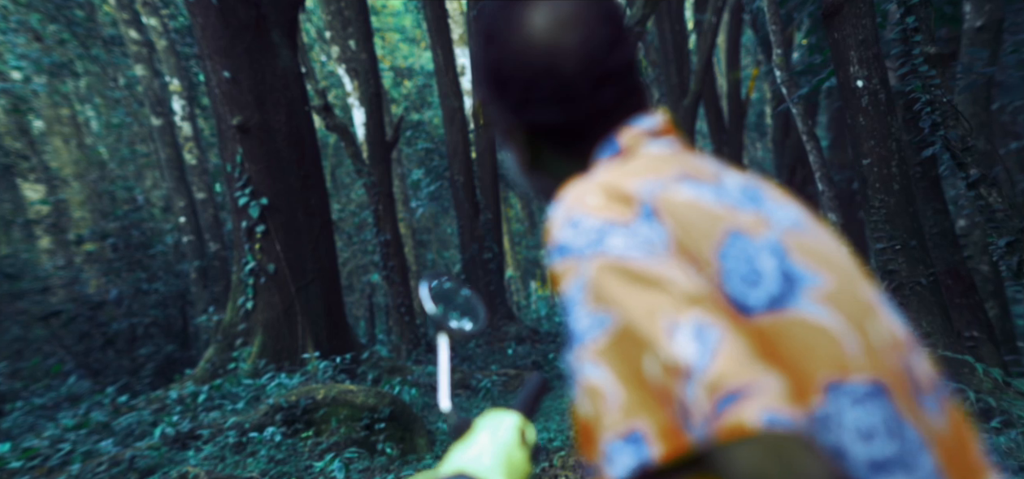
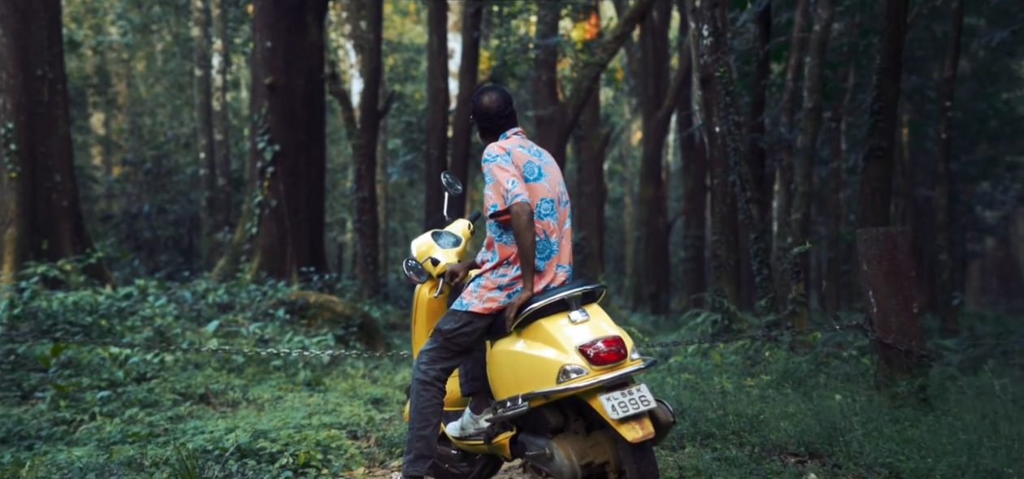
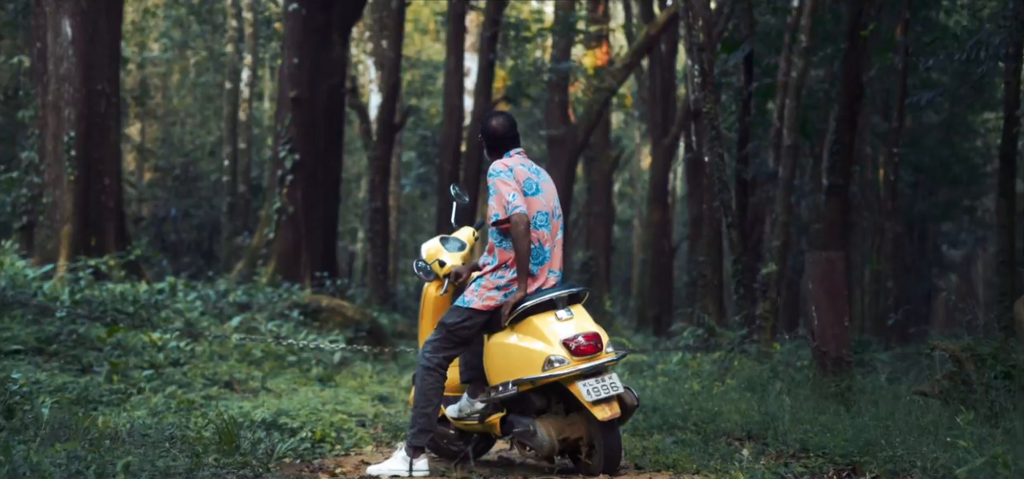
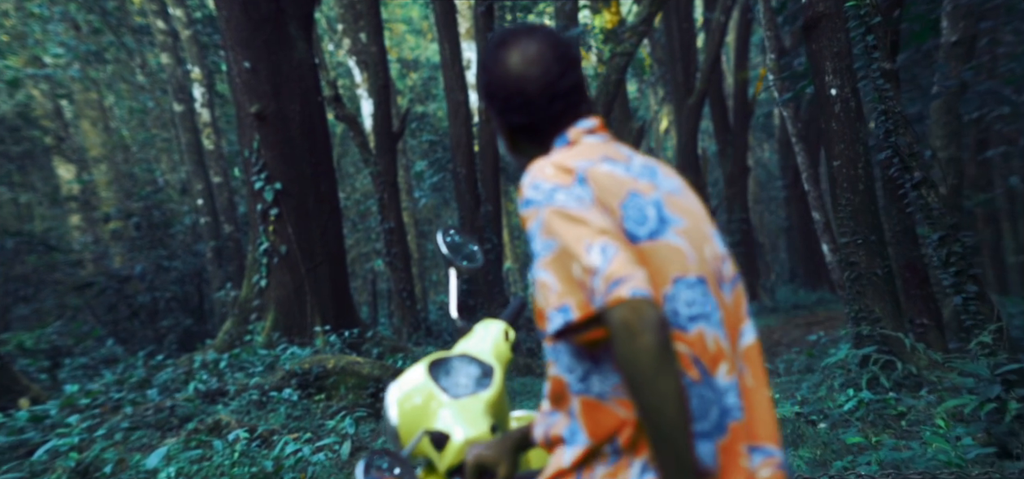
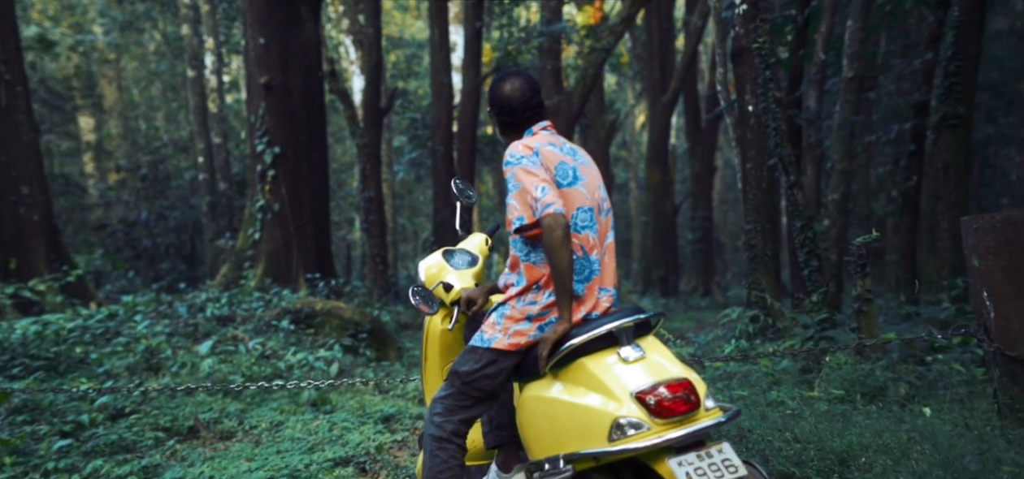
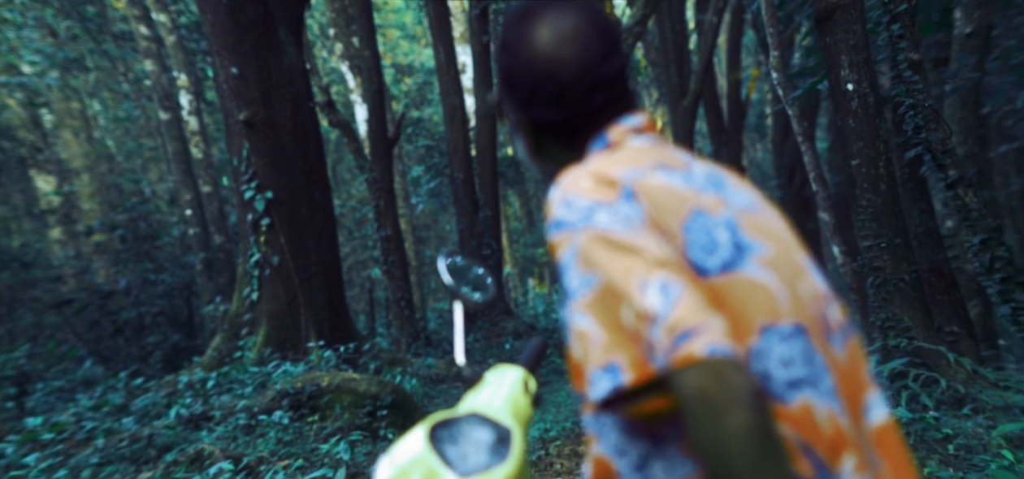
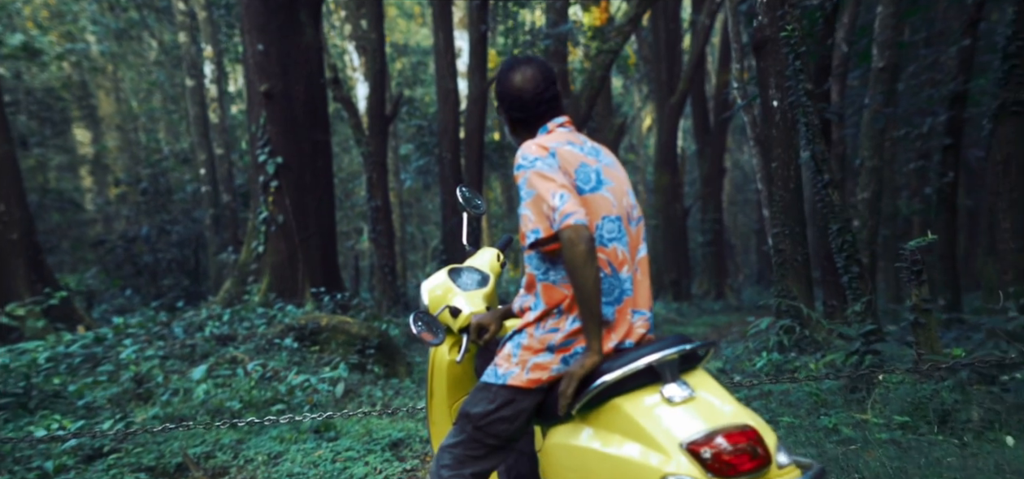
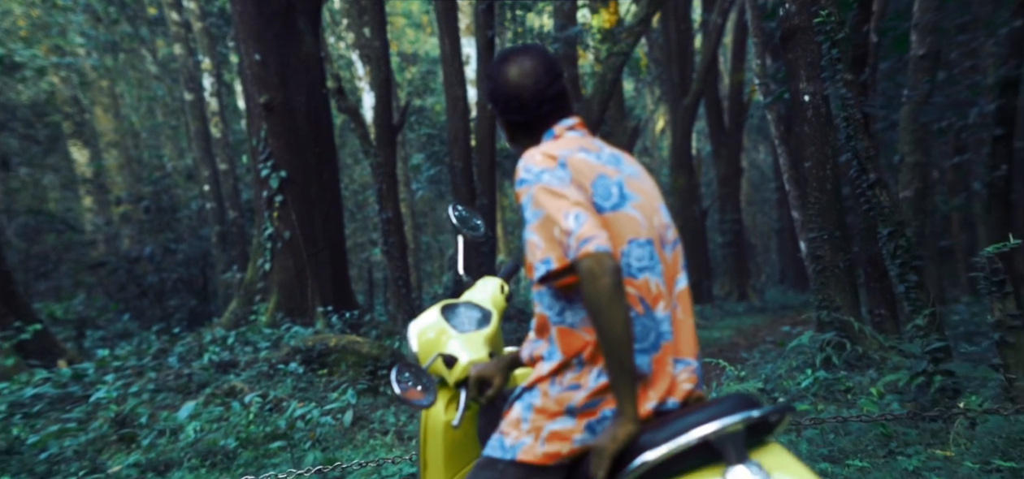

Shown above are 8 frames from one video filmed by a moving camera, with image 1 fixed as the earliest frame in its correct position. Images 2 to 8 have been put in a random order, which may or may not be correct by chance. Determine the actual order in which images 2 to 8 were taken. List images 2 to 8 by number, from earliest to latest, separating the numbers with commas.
6, 4, 8, 7, 5, 2, 3
